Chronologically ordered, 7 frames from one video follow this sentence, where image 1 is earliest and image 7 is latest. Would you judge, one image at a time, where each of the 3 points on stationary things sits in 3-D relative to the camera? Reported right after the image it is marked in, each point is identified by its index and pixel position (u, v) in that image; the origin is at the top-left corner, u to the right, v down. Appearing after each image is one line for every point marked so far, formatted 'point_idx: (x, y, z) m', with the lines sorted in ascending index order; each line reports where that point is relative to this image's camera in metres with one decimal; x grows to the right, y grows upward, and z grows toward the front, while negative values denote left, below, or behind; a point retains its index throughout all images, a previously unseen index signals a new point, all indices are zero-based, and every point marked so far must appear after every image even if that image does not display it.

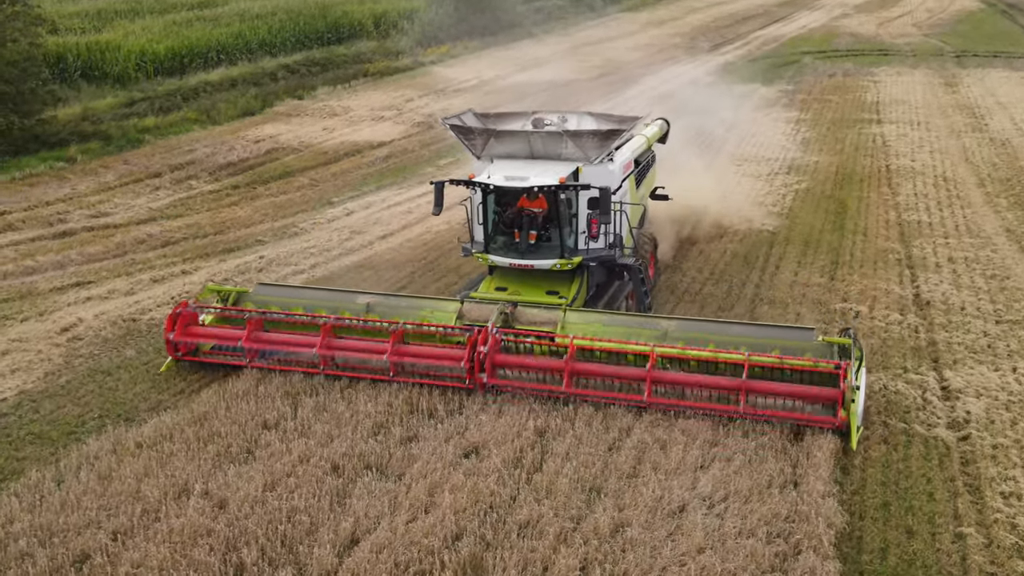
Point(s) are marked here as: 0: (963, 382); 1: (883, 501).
0: (+4.0, -0.8, +8.4) m
1: (+2.5, -1.4, +6.5) m
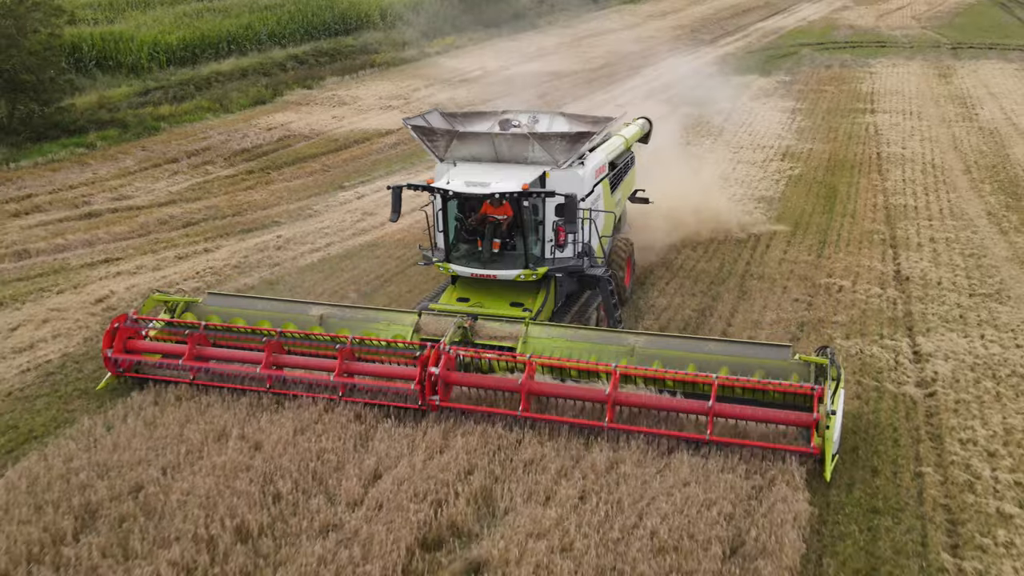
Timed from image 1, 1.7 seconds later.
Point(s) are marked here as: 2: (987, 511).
0: (+4.0, -0.6, +9.1) m
1: (+2.5, -1.2, +7.2) m
2: (+3.1, -1.4, +6.2) m
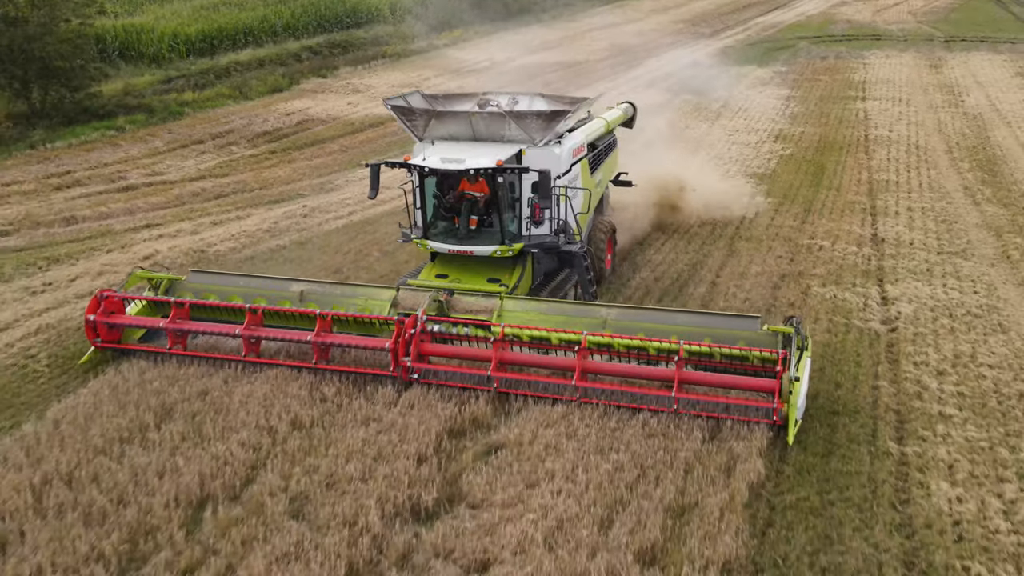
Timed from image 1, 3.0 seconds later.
0: (+4.1, -0.1, +10.2) m
1: (+2.6, -0.7, +8.2) m
2: (+3.2, -0.9, +7.3) m
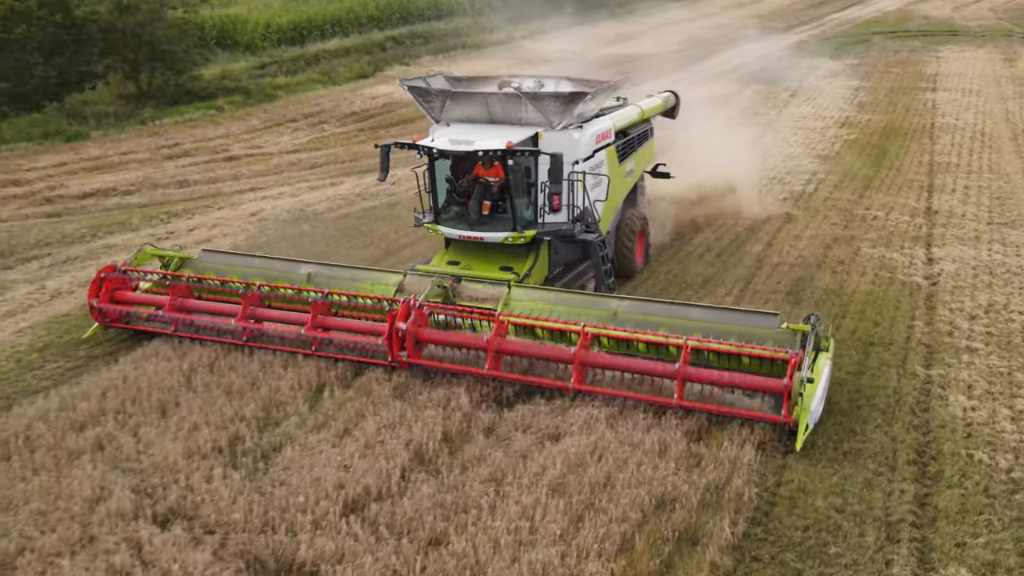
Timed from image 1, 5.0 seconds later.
0: (+4.9, +0.4, +10.9) m
1: (+3.3, -0.2, +9.1) m
2: (+3.8, -0.5, +8.1) m
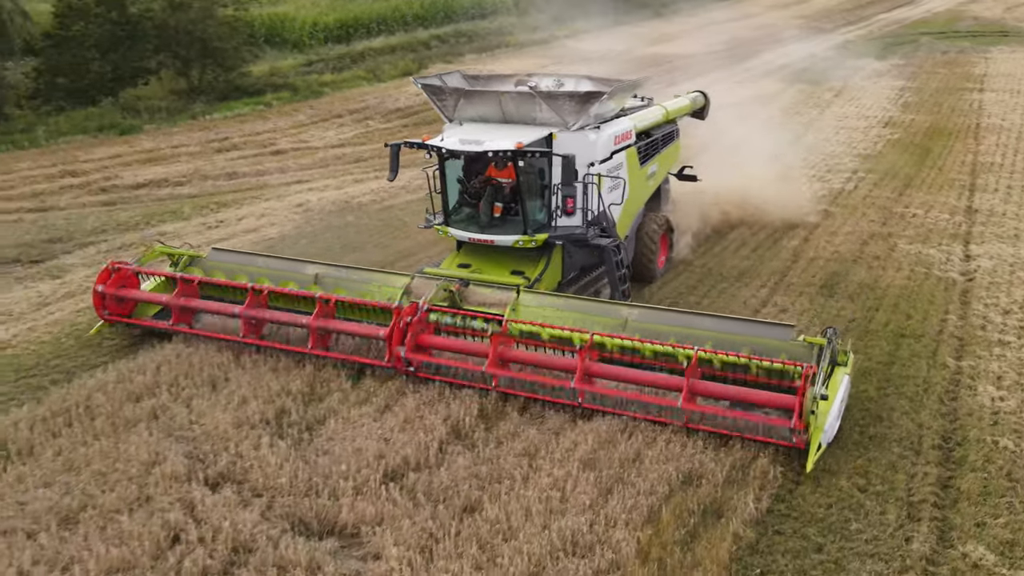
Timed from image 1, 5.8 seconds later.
0: (+5.4, +0.4, +10.9) m
1: (+3.6, -0.1, +9.2) m
2: (+4.1, -0.4, +8.2) m
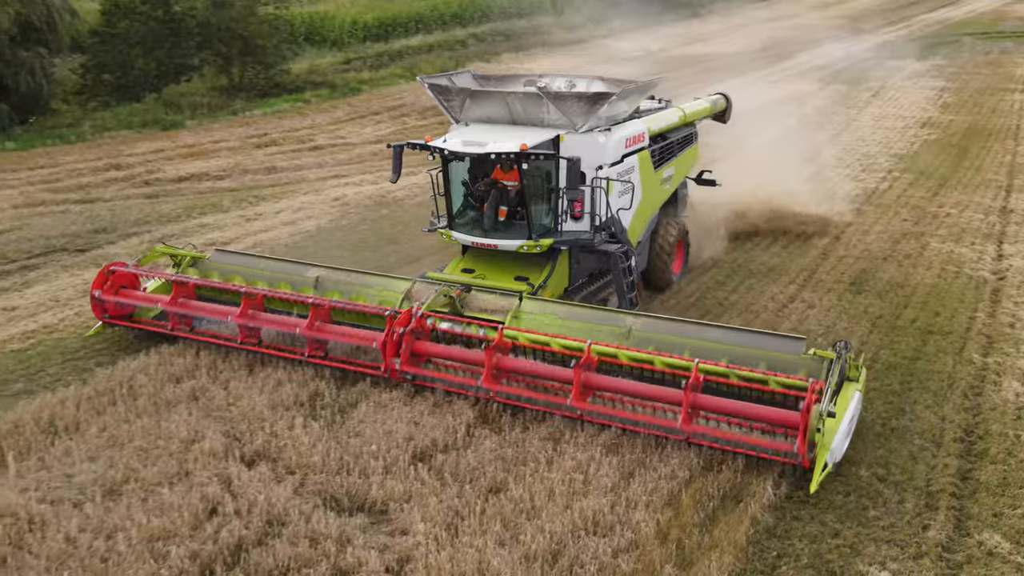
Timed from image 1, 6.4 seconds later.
0: (+5.7, +0.4, +10.9) m
1: (+3.9, -0.1, +9.2) m
2: (+4.3, -0.4, +8.2) m
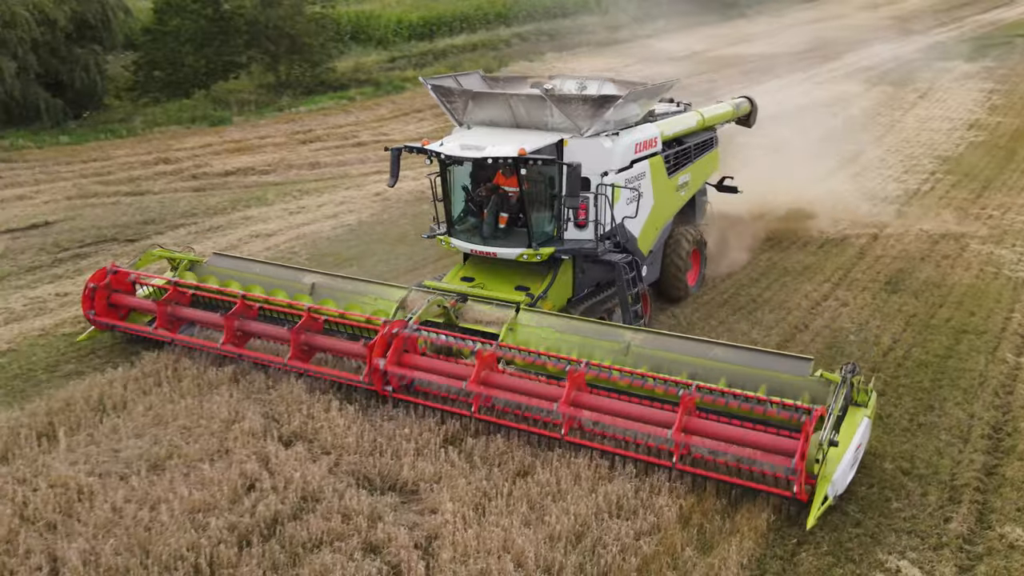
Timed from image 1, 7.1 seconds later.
0: (+6.1, +0.4, +10.8) m
1: (+4.2, -0.1, +9.2) m
2: (+4.6, -0.4, +8.1) m
